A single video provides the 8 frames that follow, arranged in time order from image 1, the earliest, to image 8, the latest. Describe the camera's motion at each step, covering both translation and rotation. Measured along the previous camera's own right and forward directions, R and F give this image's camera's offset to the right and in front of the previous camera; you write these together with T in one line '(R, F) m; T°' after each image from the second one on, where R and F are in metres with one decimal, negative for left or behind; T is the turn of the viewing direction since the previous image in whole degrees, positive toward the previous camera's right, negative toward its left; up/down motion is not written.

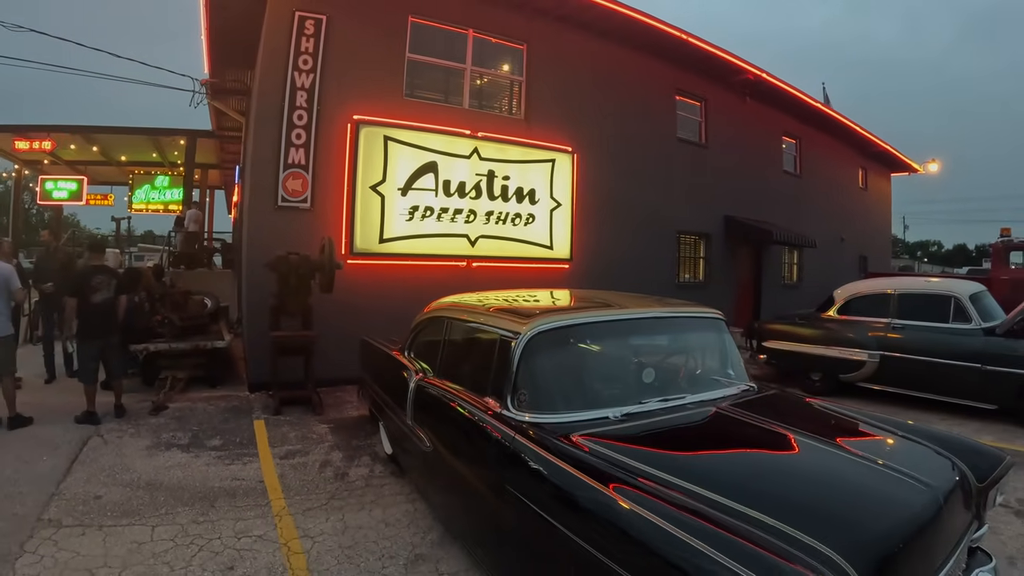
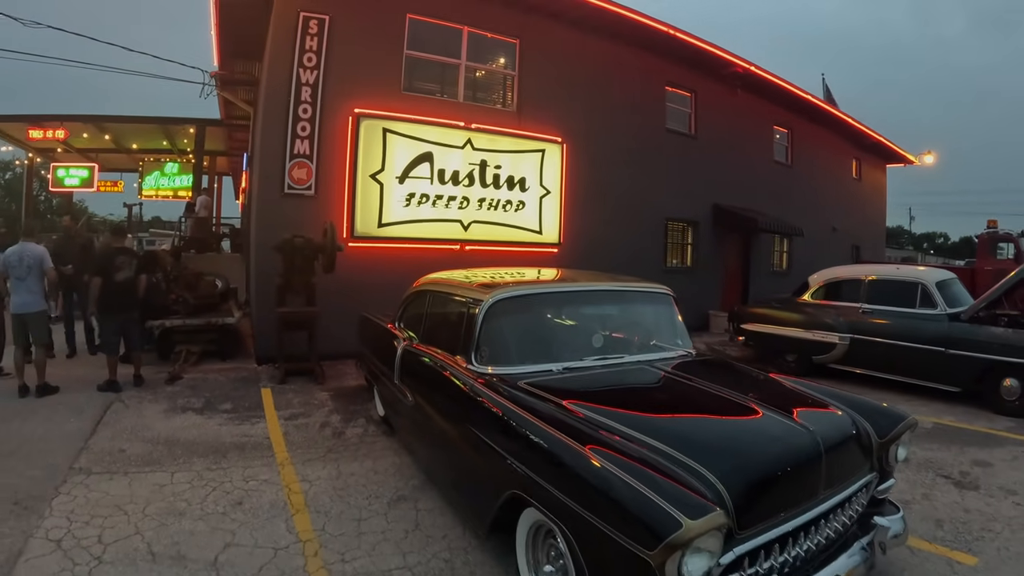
(+0.2, -0.5) m; -1°
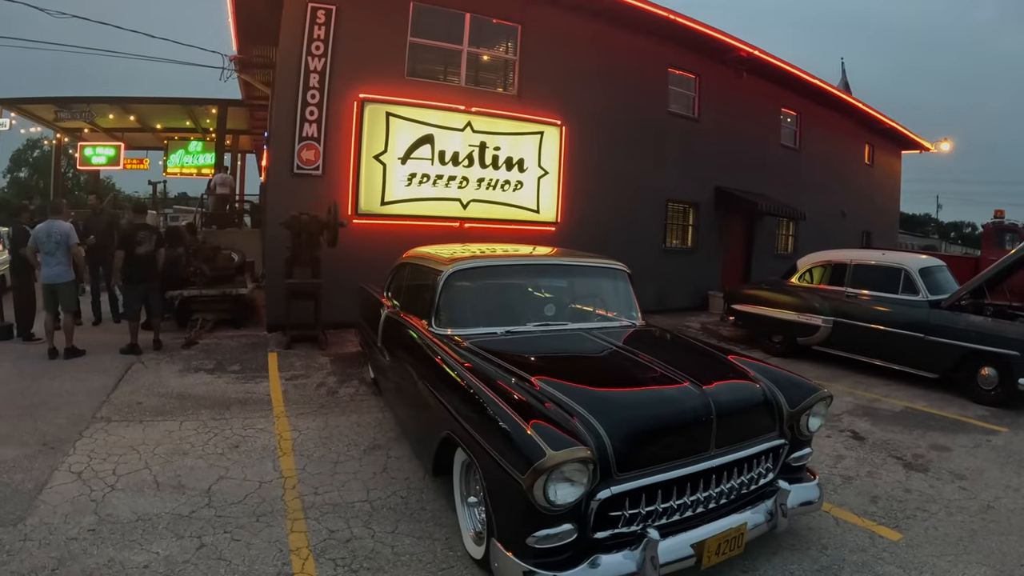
(+0.4, -0.4) m; -2°
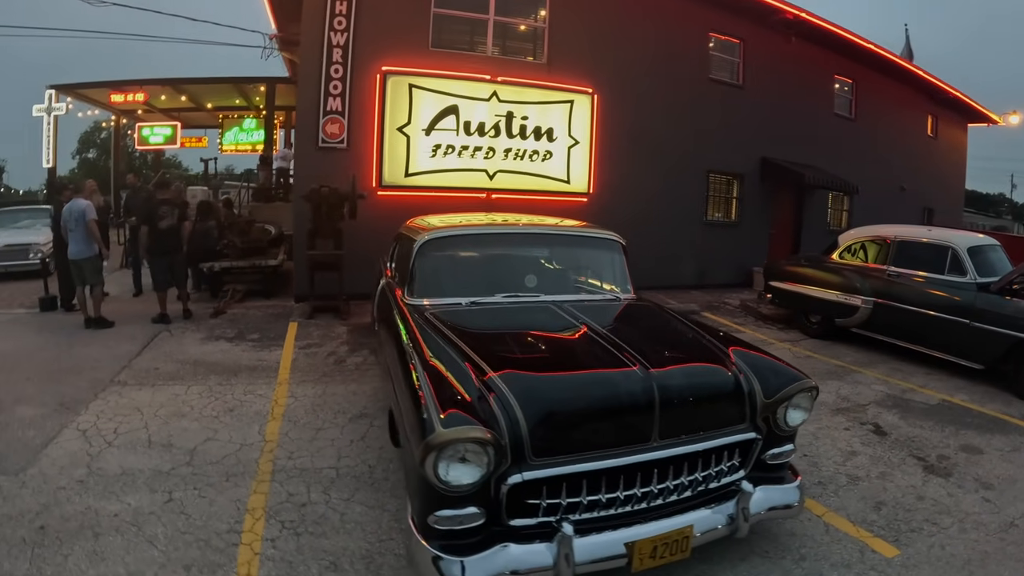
(+0.6, +0.1) m; -6°
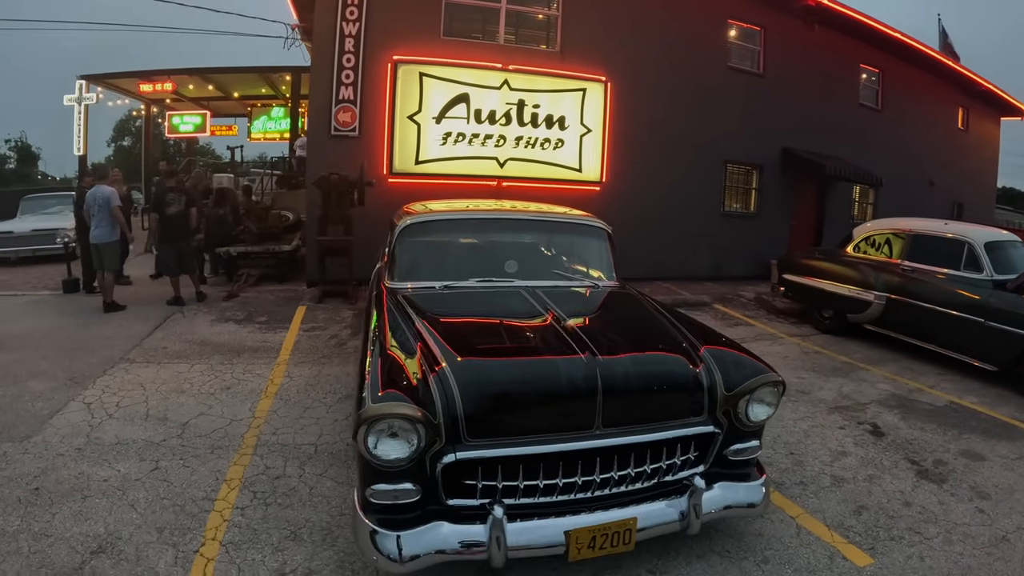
(+0.3, -0.1) m; -3°
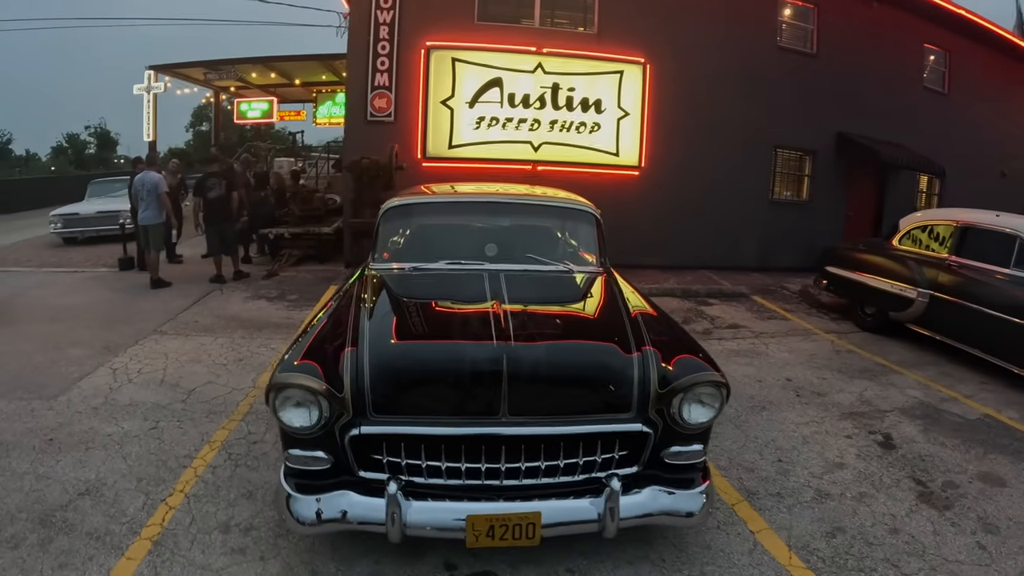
(+0.7, -0.1) m; -7°
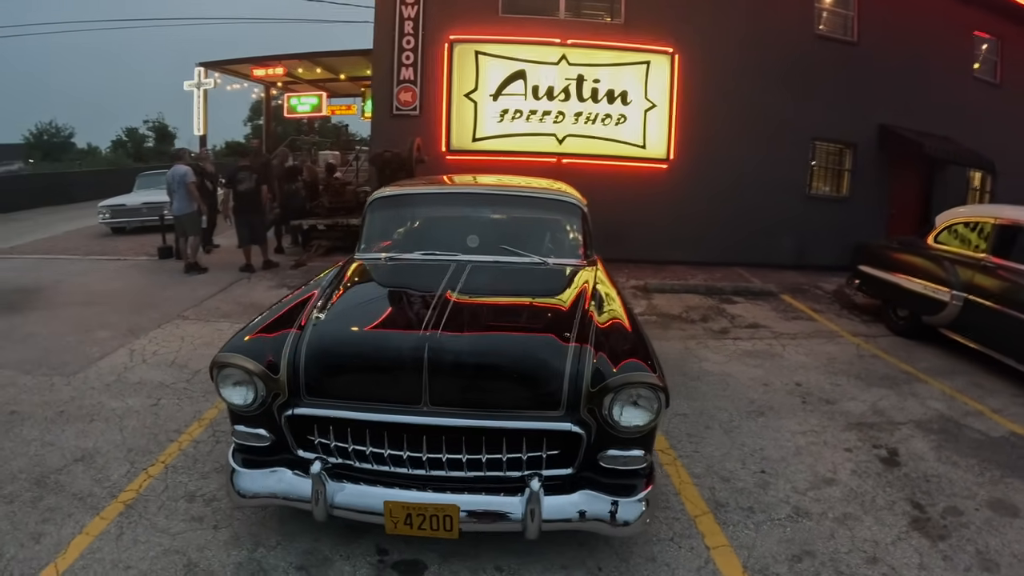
(+0.6, -0.1) m; -6°
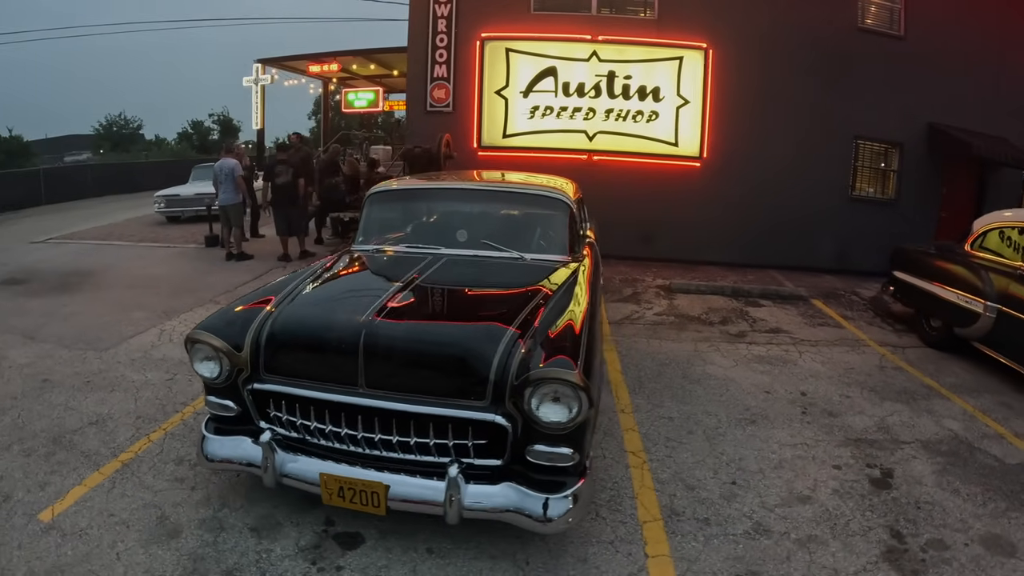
(+0.6, -0.2) m; -6°
